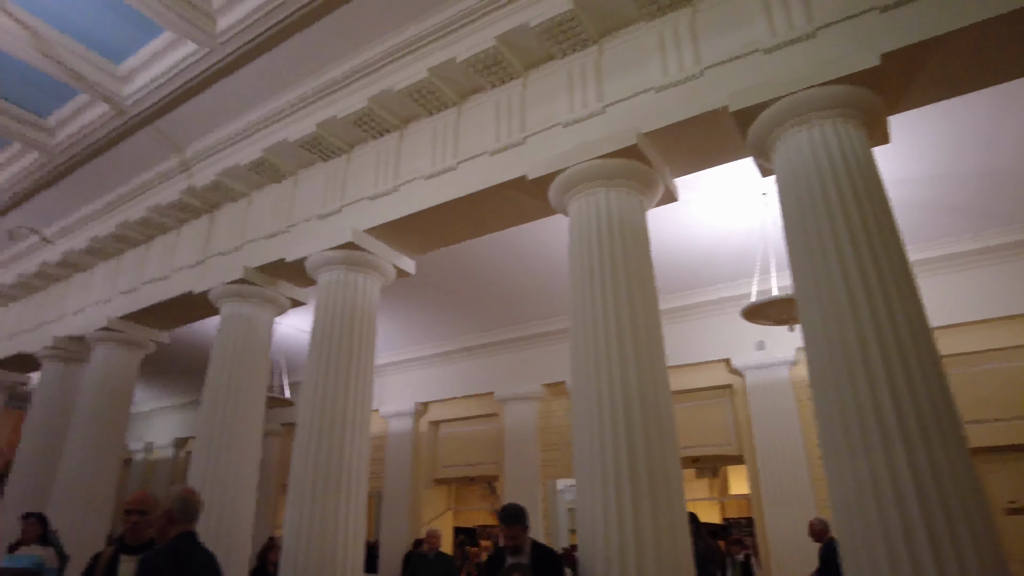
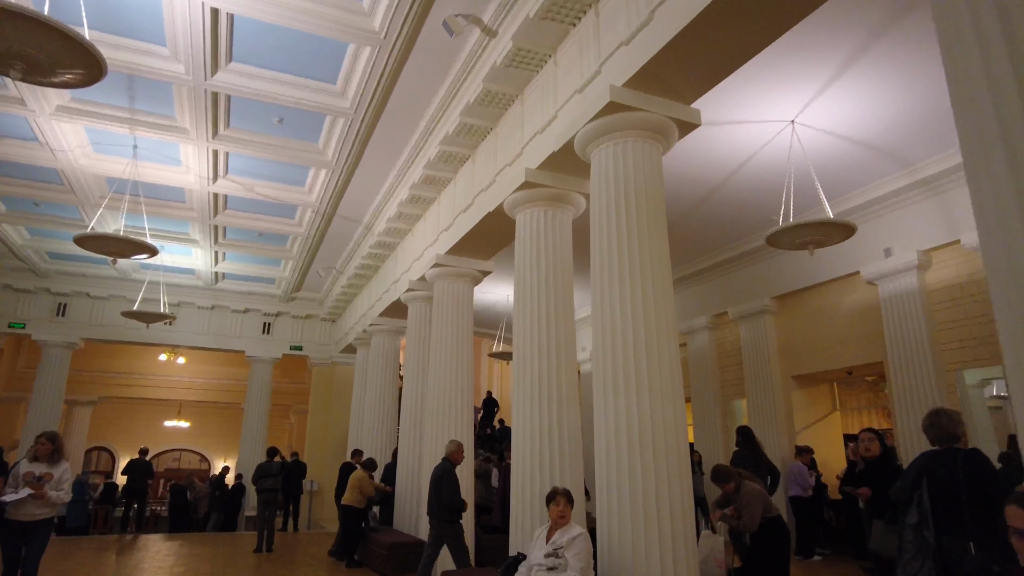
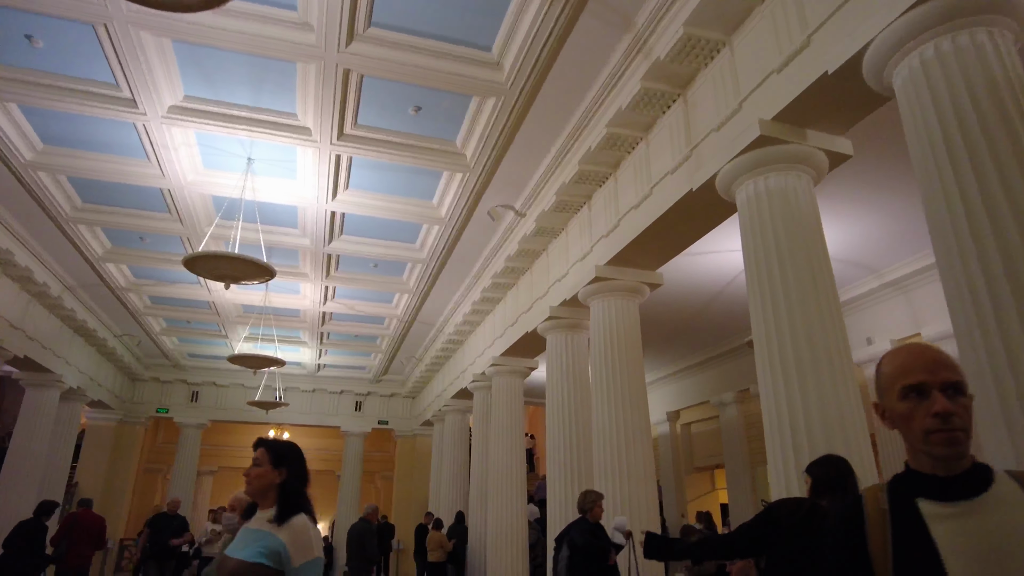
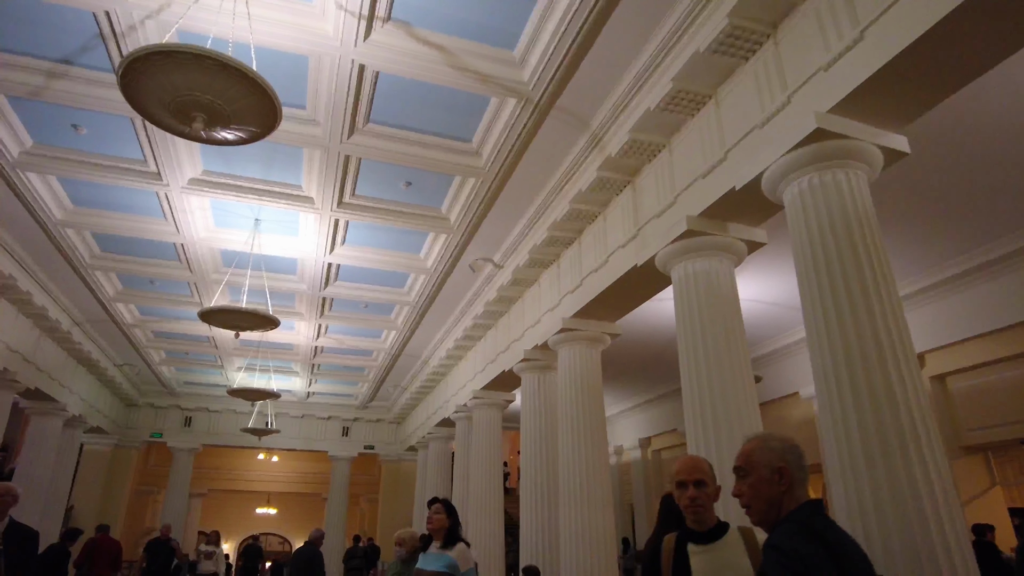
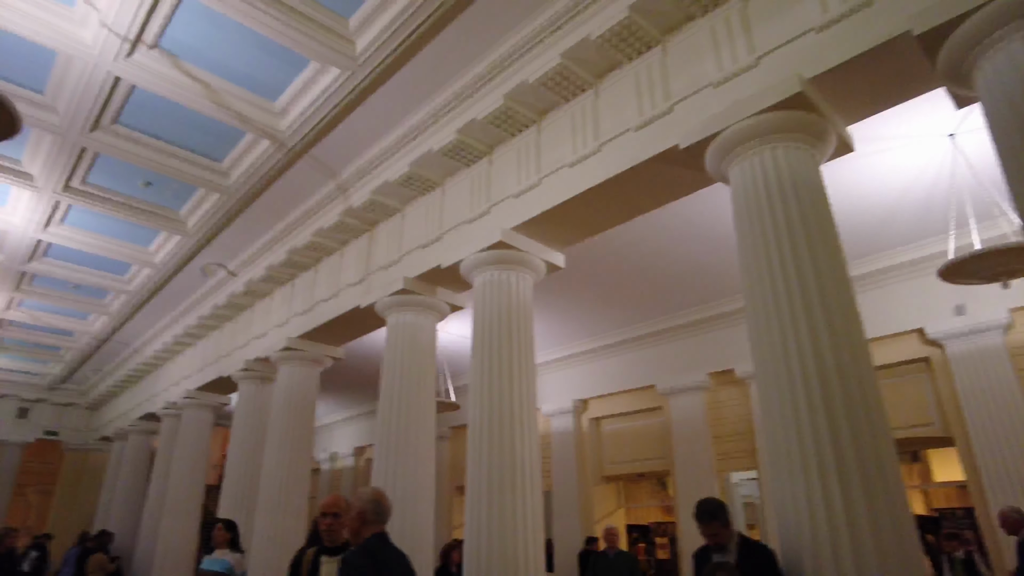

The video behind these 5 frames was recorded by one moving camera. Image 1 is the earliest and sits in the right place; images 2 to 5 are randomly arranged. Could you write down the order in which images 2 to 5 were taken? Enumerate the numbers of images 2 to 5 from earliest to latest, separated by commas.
5, 4, 3, 2
